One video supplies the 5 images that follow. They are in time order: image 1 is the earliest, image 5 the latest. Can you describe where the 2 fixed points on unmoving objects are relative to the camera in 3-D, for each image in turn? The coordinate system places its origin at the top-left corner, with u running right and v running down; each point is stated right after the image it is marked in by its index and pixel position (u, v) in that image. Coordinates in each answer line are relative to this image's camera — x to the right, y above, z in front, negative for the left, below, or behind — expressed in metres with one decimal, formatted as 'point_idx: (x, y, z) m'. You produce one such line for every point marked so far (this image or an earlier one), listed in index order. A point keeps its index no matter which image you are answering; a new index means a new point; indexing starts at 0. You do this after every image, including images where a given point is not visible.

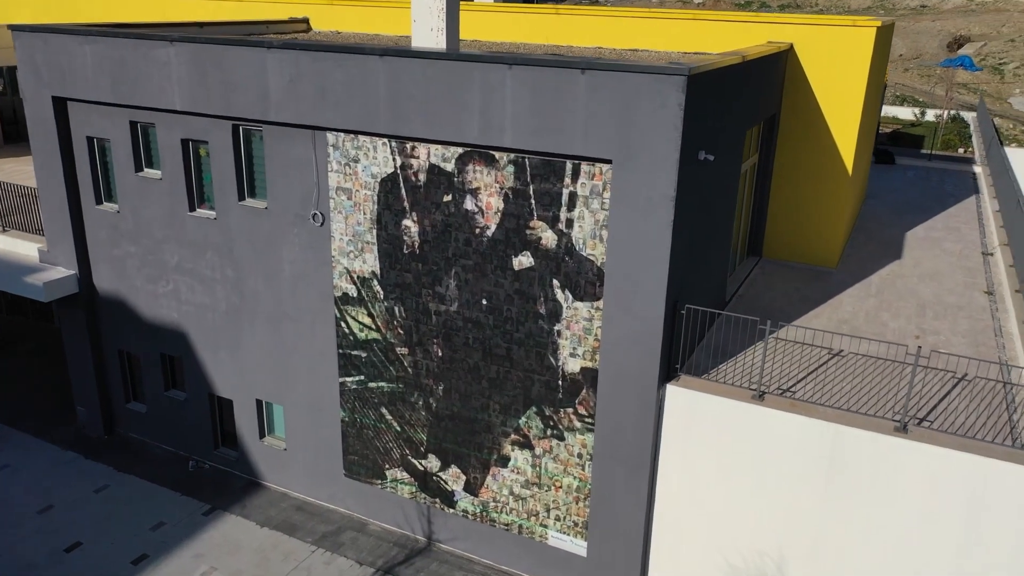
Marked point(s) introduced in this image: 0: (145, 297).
0: (-6.8, -0.2, +13.8) m
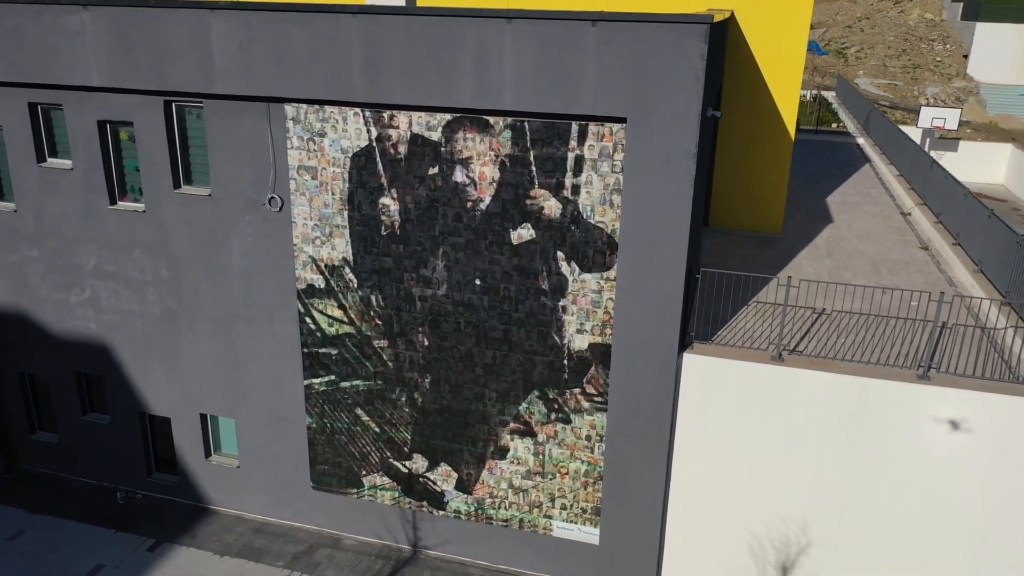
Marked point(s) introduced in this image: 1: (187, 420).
0: (-7.3, -0.3, +11.8) m
1: (-5.3, -2.1, +11.9) m
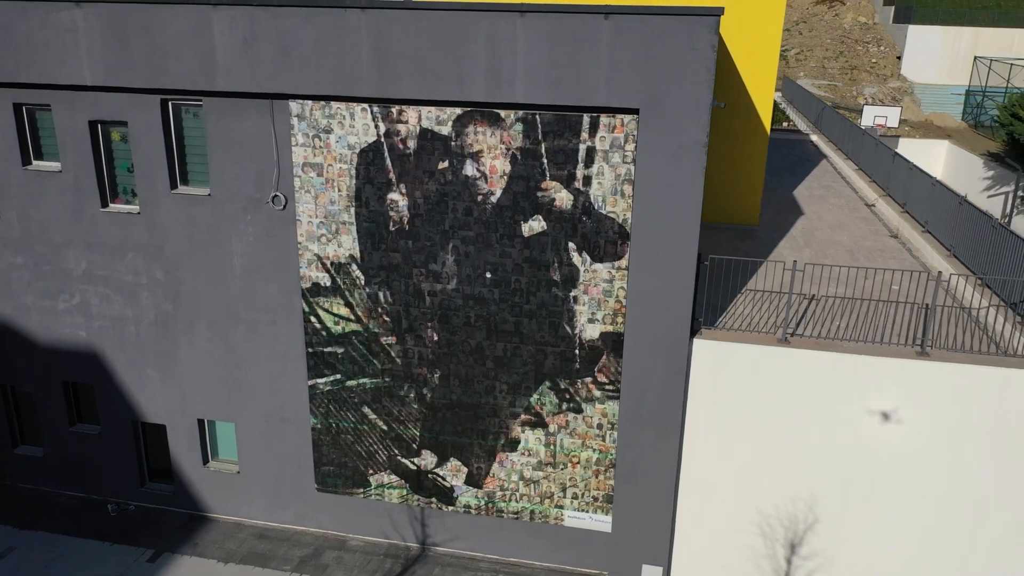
0: (-7.3, -0.4, +11.5) m
1: (-5.2, -2.2, +11.6) m
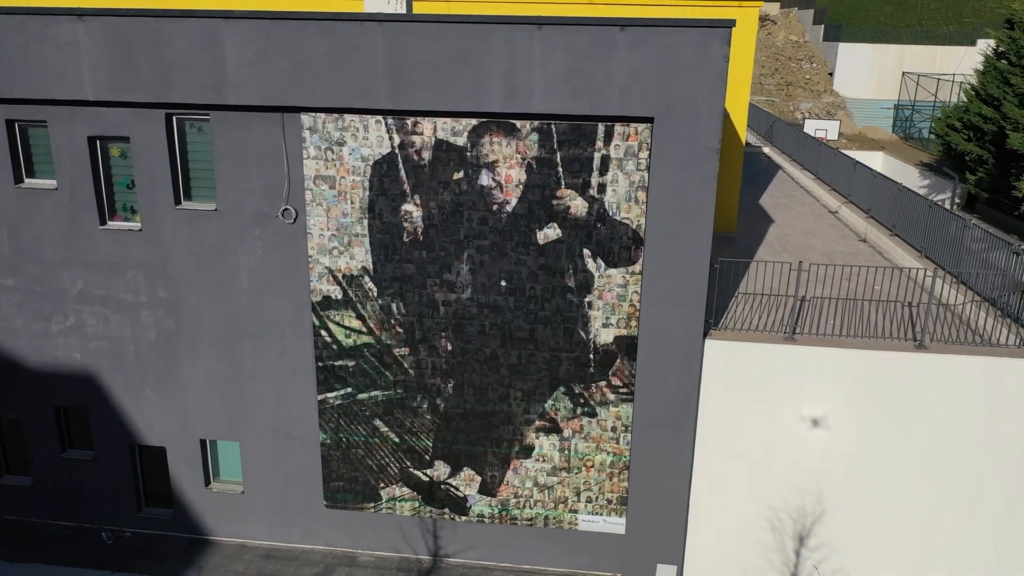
0: (-7.2, -0.8, +11.1) m
1: (-5.0, -2.5, +11.3) m
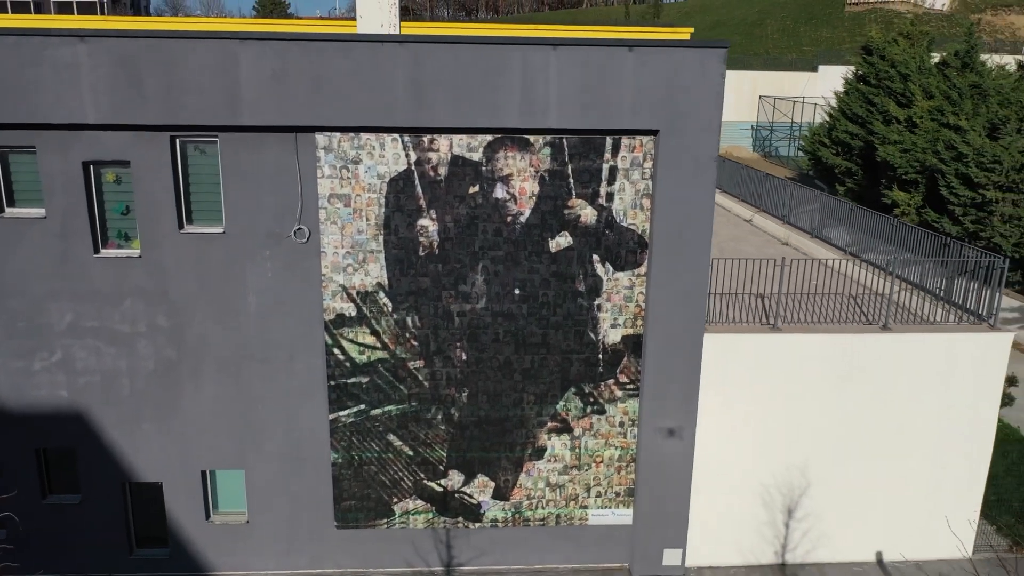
0: (-7.0, -1.3, +10.4) m
1: (-4.9, -2.9, +10.9) m
